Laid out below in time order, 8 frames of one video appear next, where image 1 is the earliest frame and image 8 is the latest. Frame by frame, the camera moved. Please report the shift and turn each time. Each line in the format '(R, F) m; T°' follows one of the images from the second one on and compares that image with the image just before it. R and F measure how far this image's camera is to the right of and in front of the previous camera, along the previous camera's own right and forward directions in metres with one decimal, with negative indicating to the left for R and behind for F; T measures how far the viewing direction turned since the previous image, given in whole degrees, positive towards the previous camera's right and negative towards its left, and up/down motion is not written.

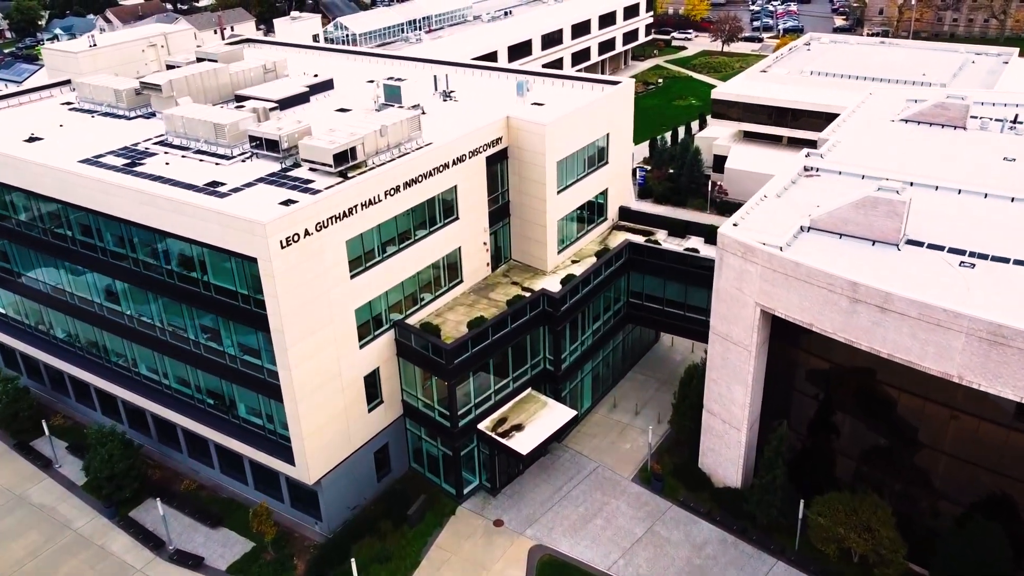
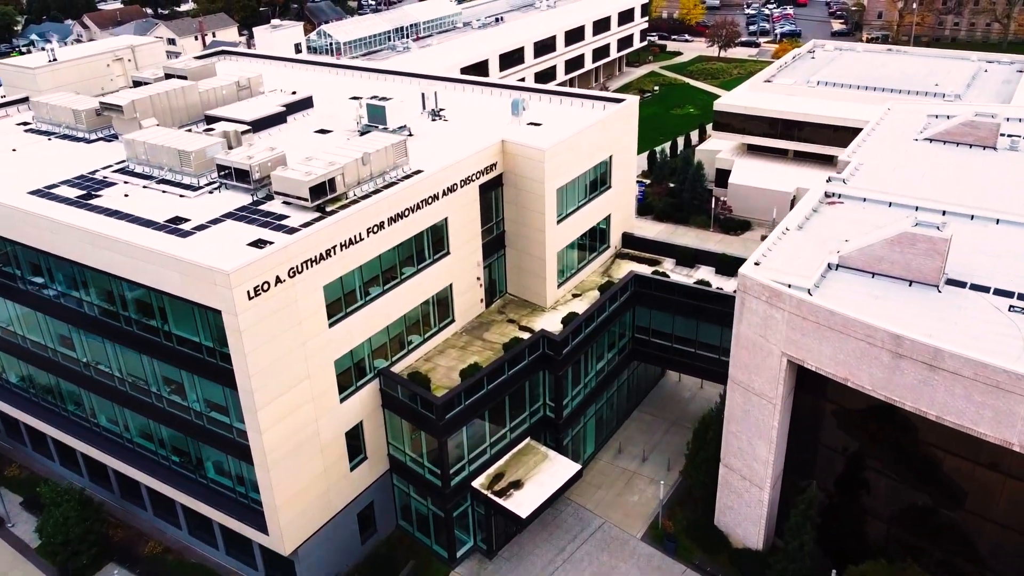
(-0.2, +3.0) m; +1°
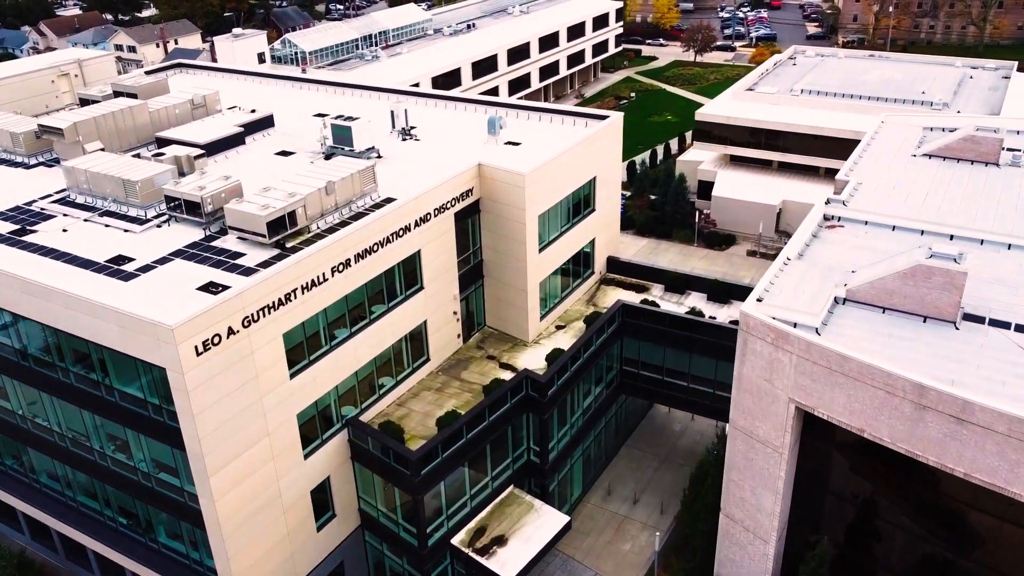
(-0.2, +2.3) m; +2°
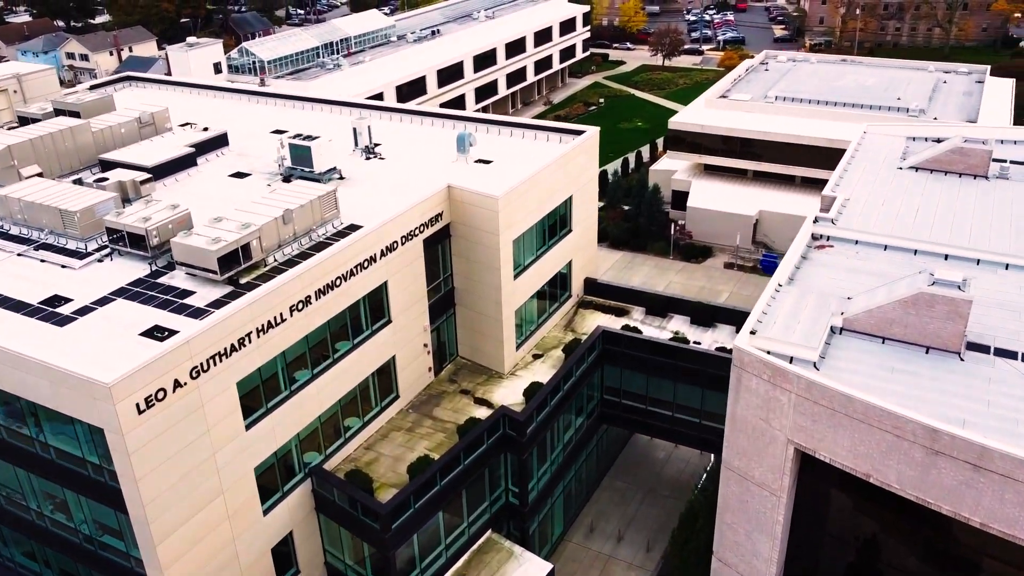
(-0.2, +1.8) m; +2°
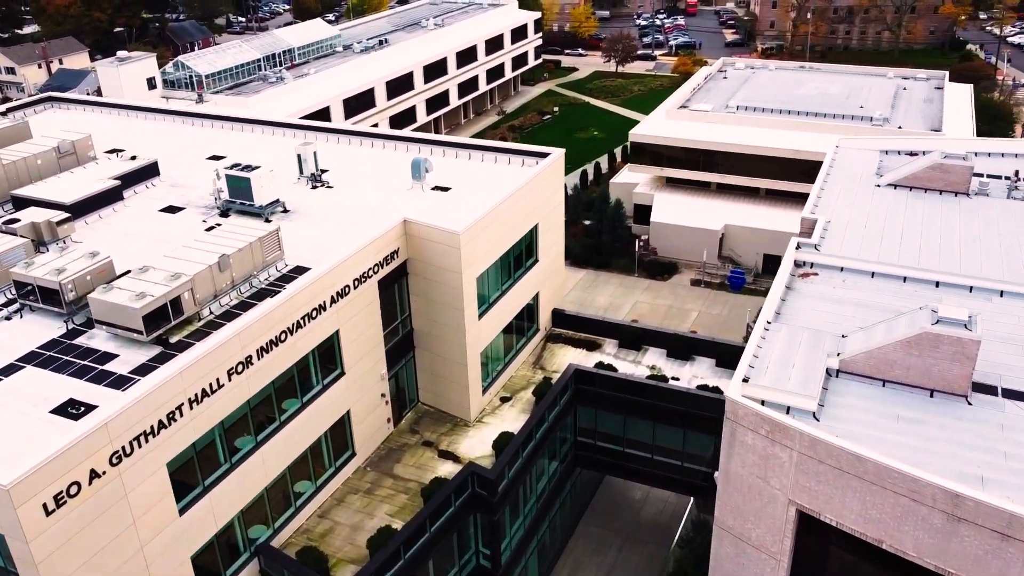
(-0.3, +2.3) m; +3°
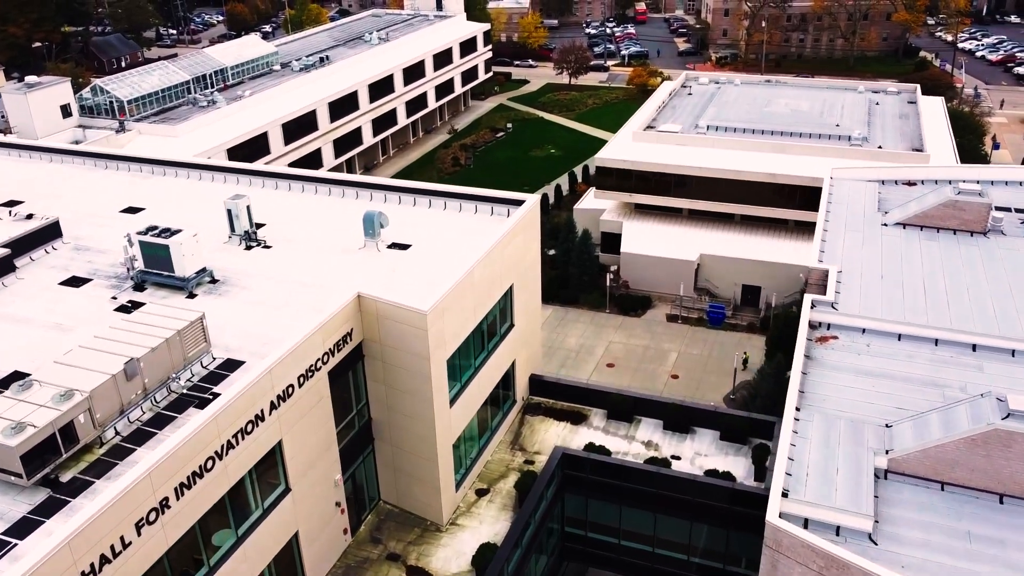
(-0.6, +3.9) m; +3°
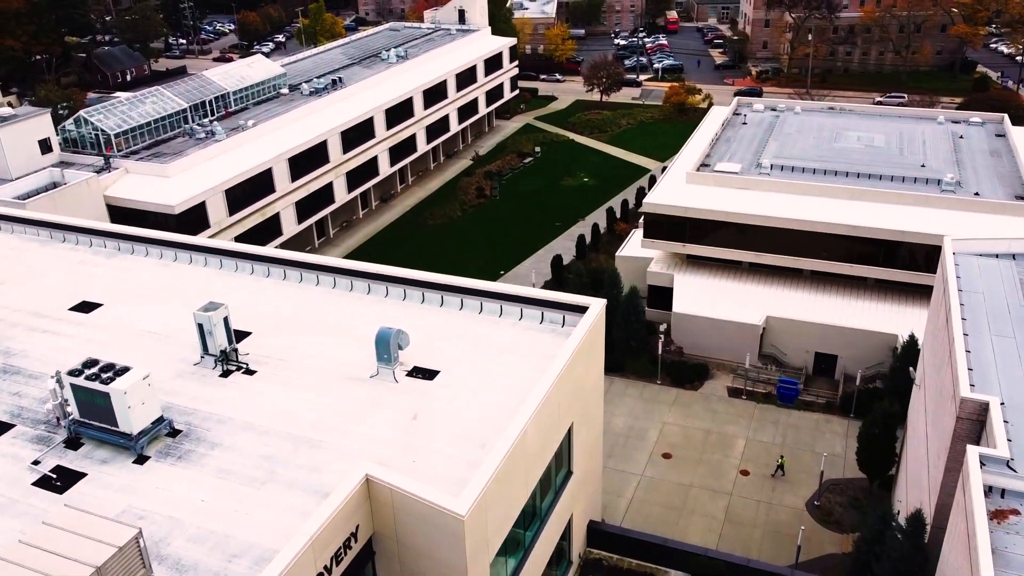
(-1.0, +6.0) m; -1°
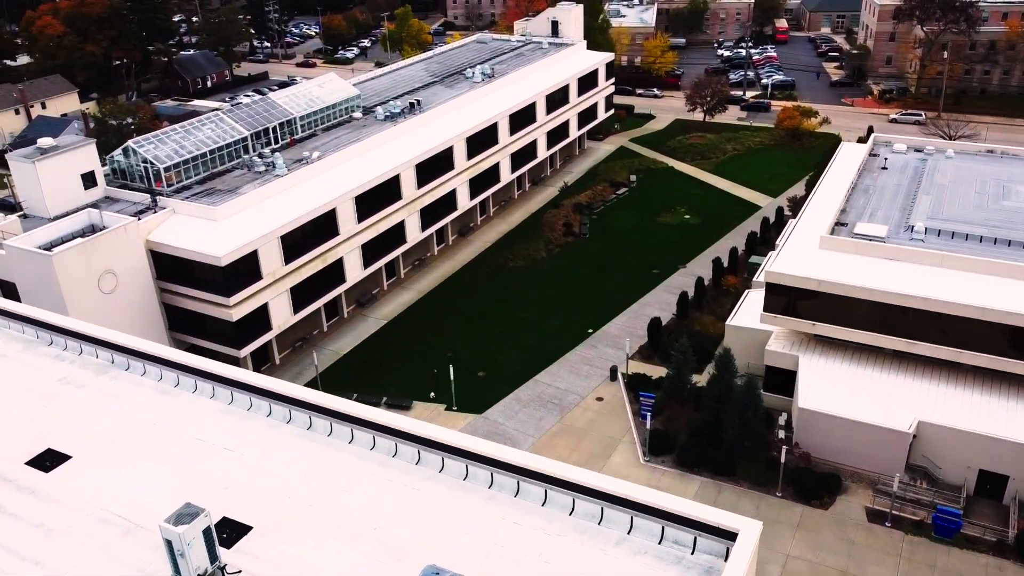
(-0.6, +6.2) m; -5°
